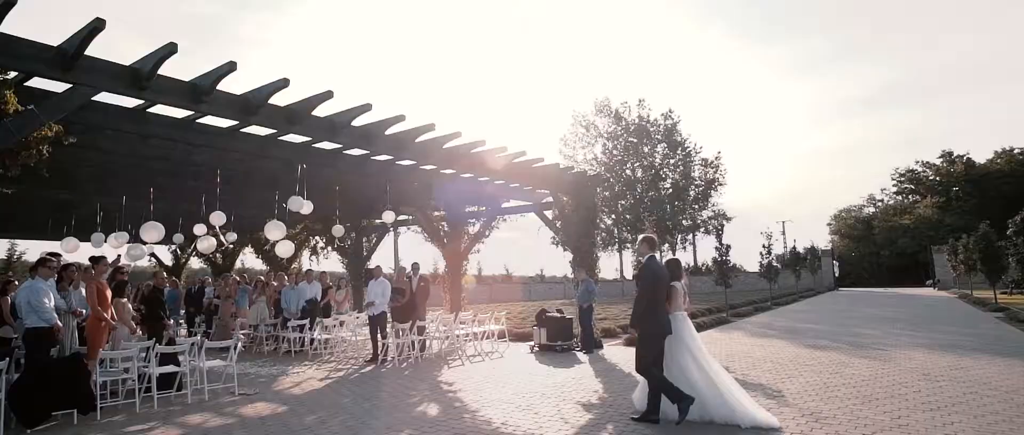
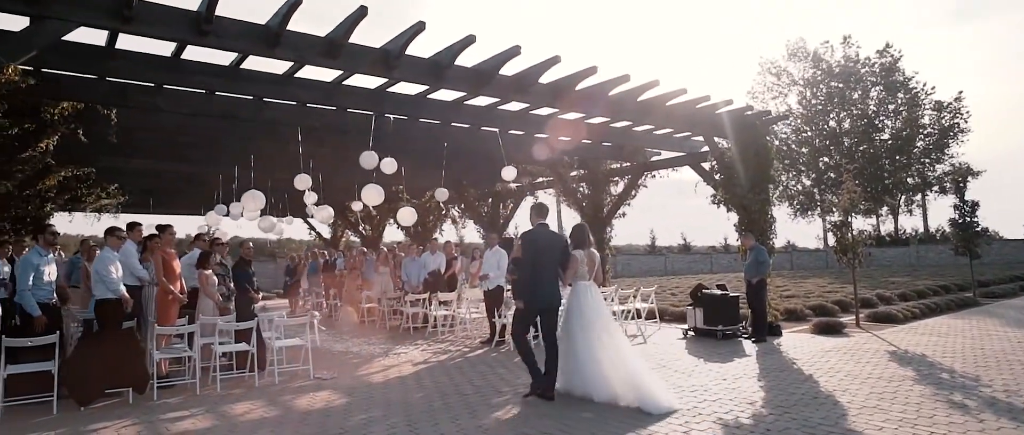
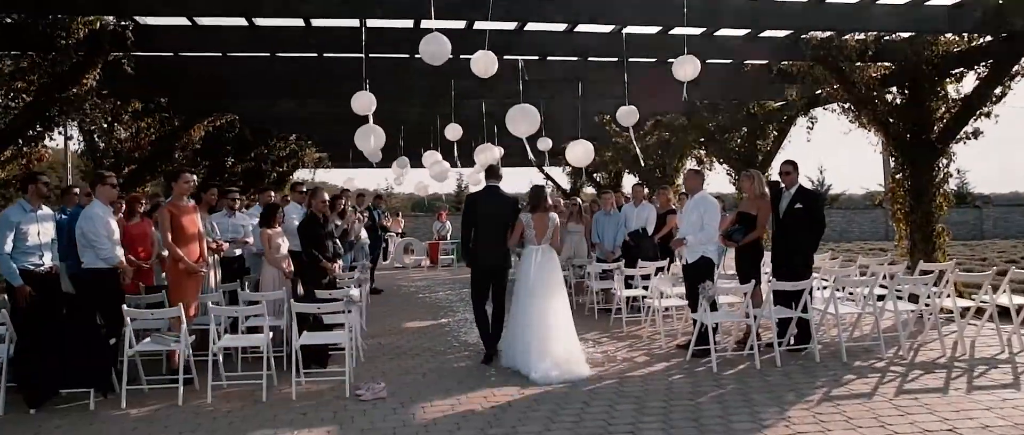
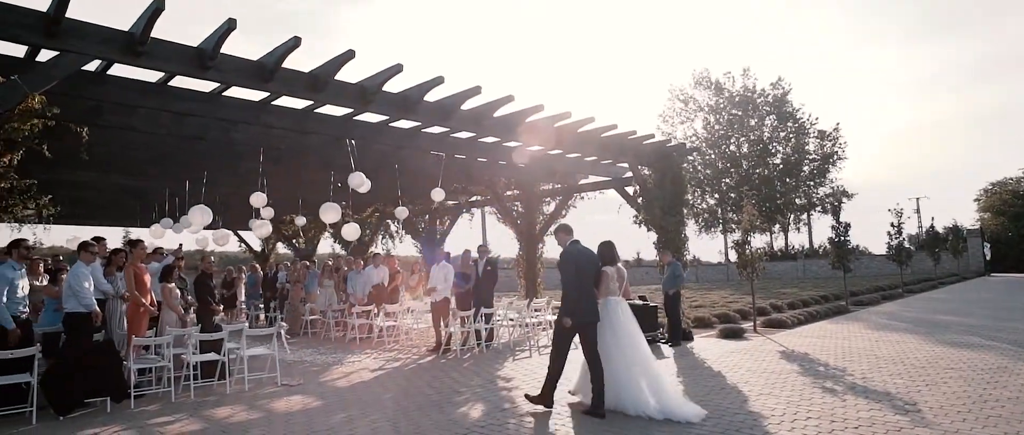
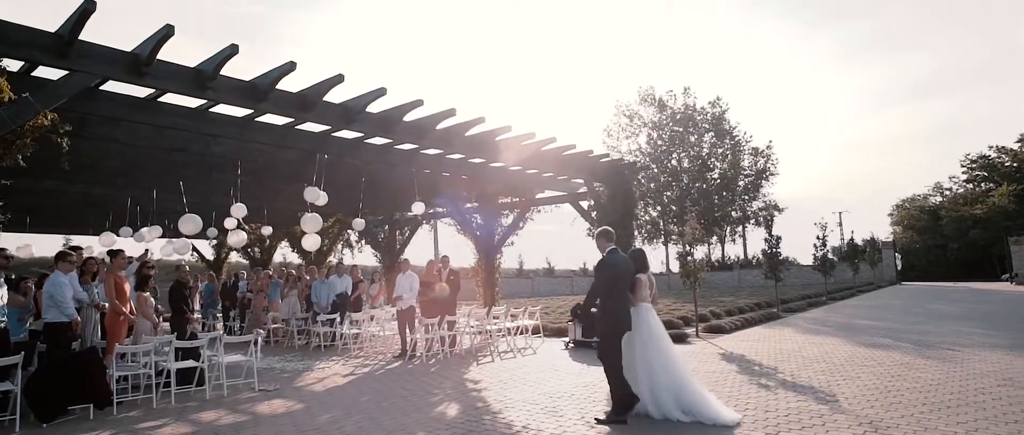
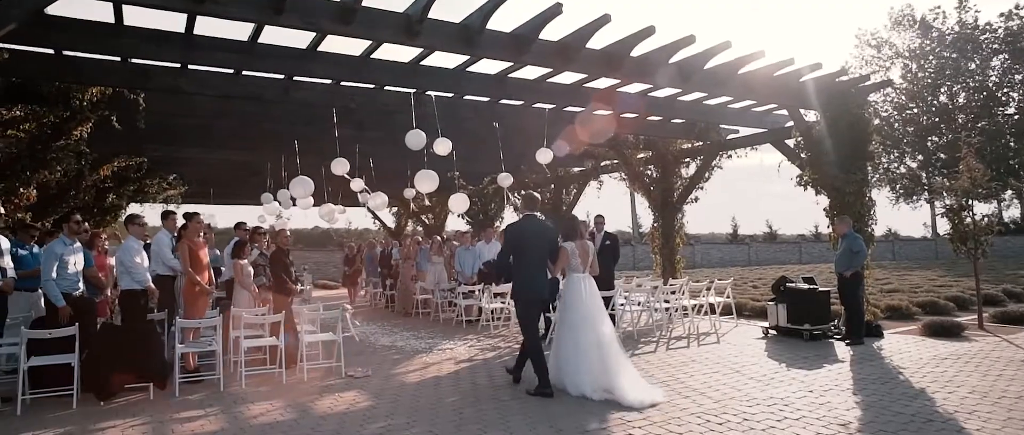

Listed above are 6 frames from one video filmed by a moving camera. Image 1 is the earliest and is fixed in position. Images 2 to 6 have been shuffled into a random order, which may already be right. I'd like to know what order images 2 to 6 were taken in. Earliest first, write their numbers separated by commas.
5, 4, 2, 6, 3
